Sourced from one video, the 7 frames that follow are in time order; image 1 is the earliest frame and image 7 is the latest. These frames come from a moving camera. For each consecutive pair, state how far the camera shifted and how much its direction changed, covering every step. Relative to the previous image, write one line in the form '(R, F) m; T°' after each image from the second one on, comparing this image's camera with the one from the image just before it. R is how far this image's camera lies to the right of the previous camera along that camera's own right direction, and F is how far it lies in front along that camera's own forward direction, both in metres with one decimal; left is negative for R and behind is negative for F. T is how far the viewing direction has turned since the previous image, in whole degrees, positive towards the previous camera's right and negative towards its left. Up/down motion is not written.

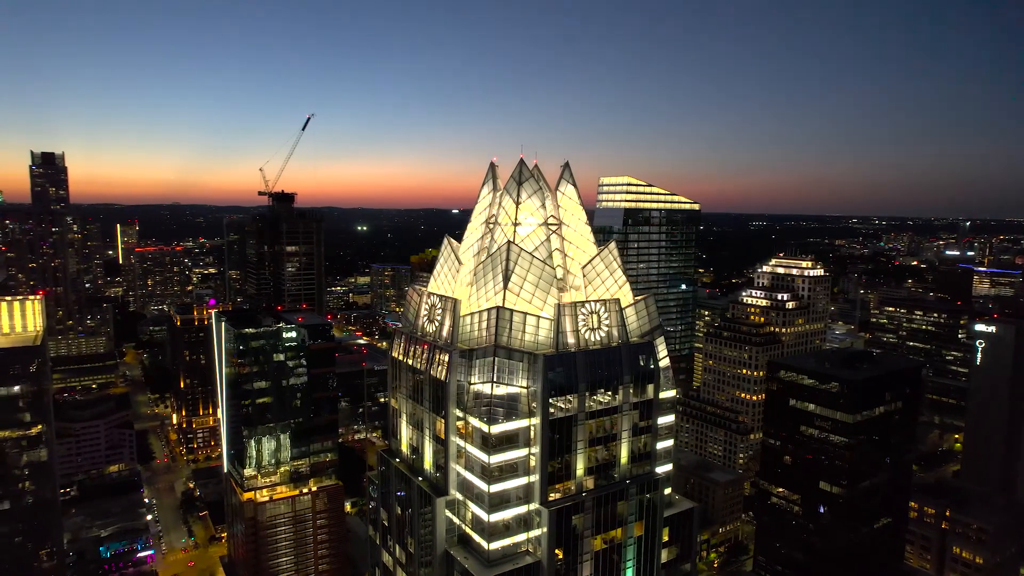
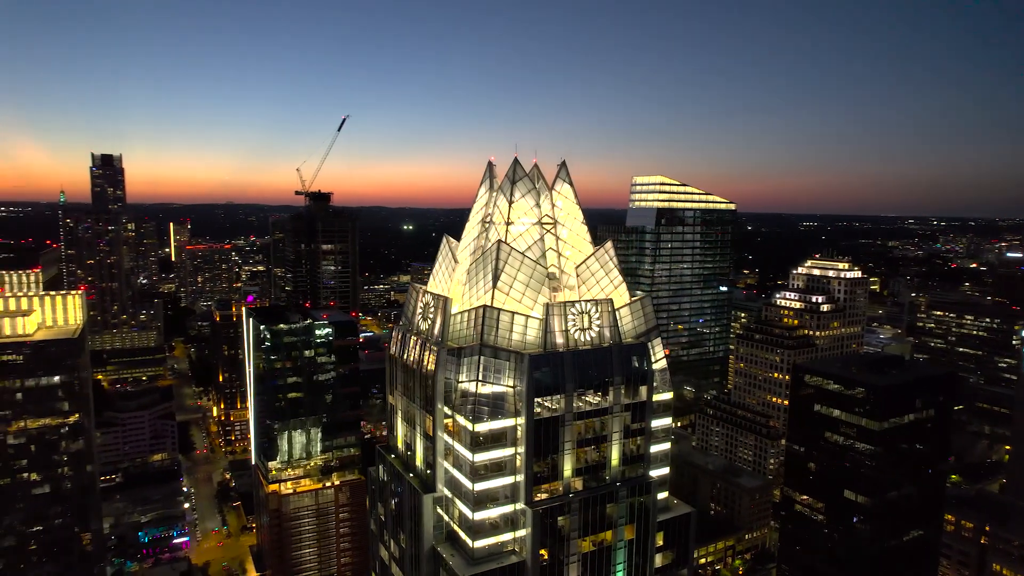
(+2.3, +0.1) m; -4°
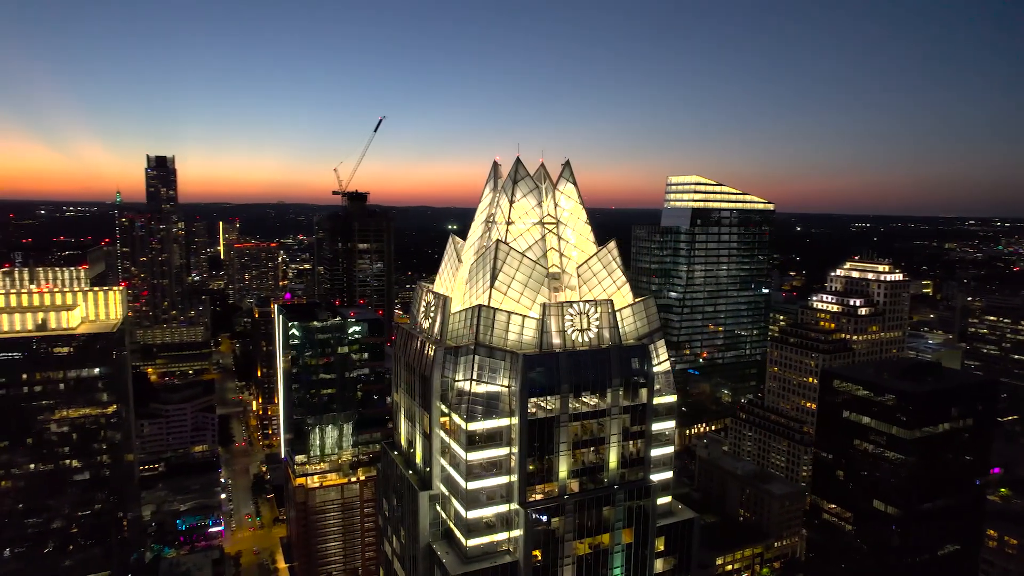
(+1.9, +0.1) m; -4°
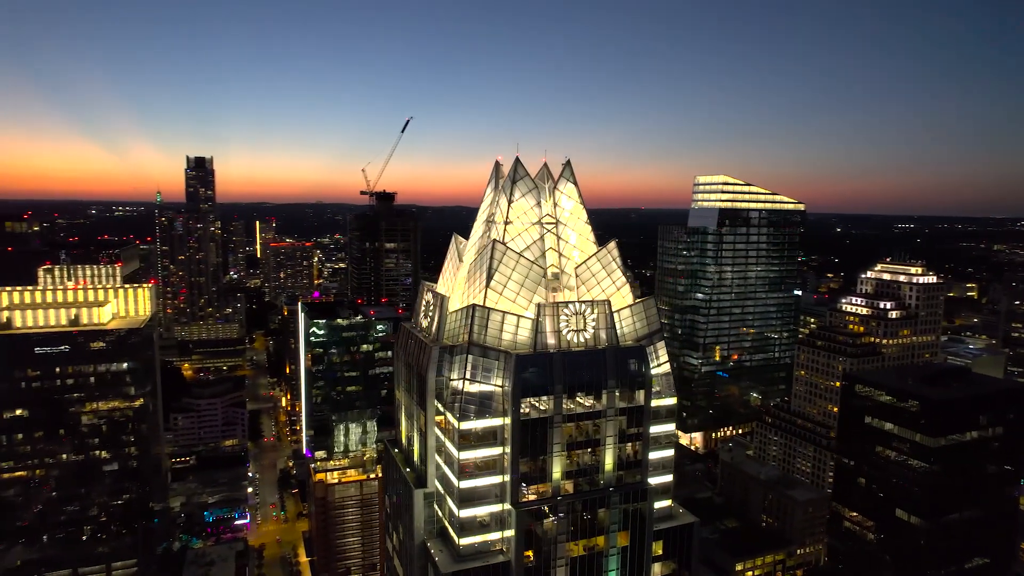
(+1.6, 0.0) m; -3°
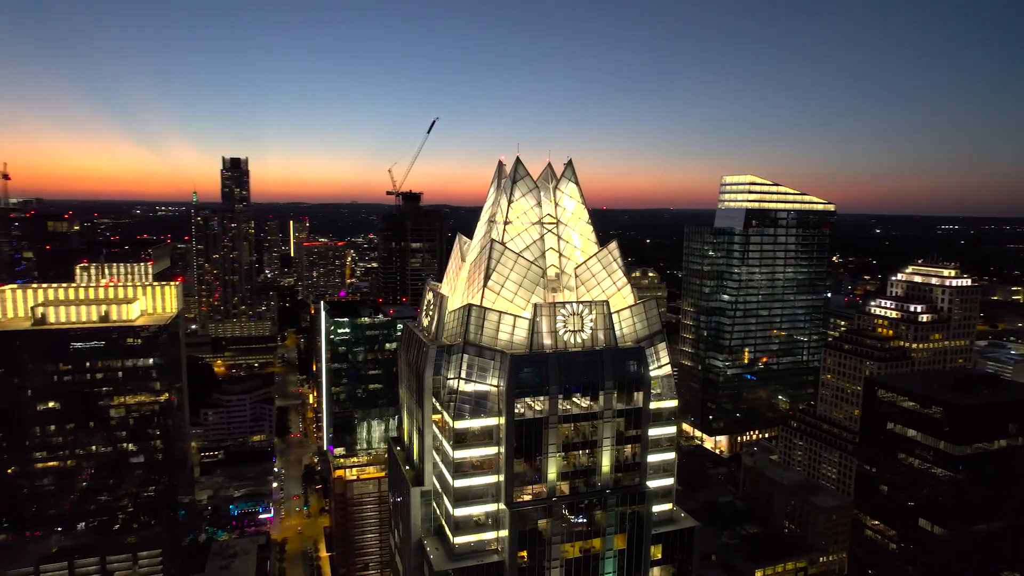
(+1.5, 0.0) m; -3°
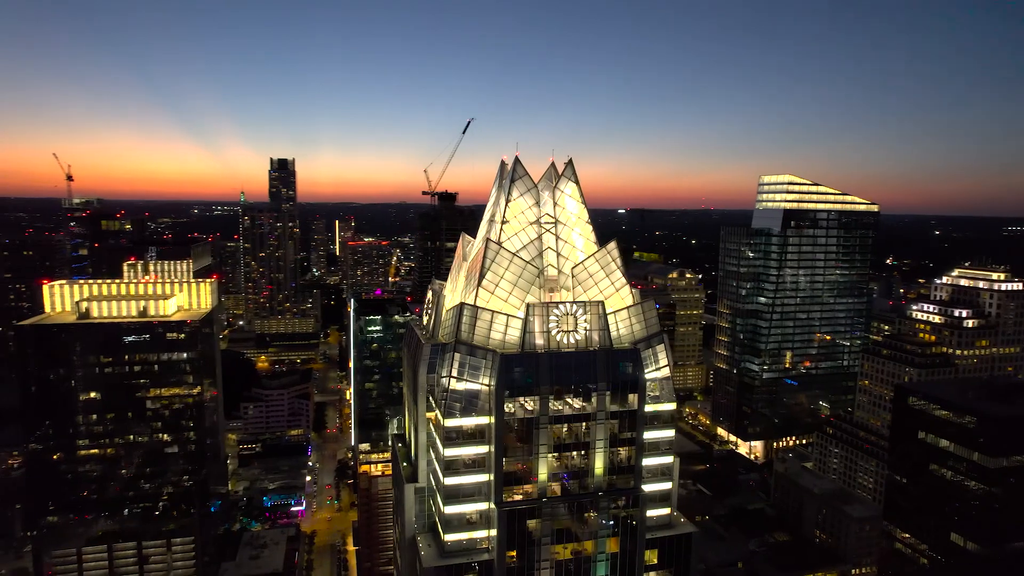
(+2.2, +0.1) m; -4°
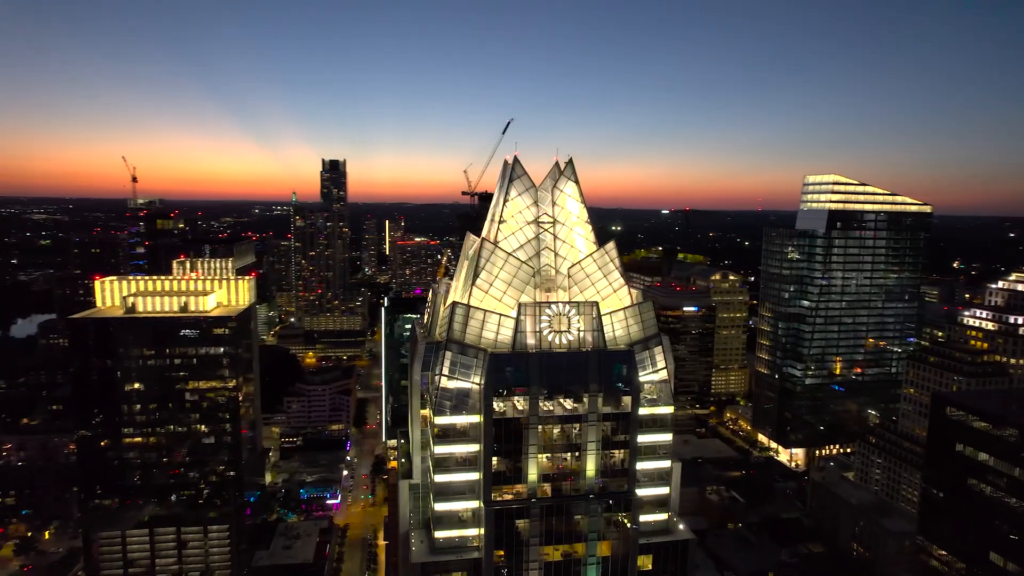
(+2.4, +0.1) m; -4°
